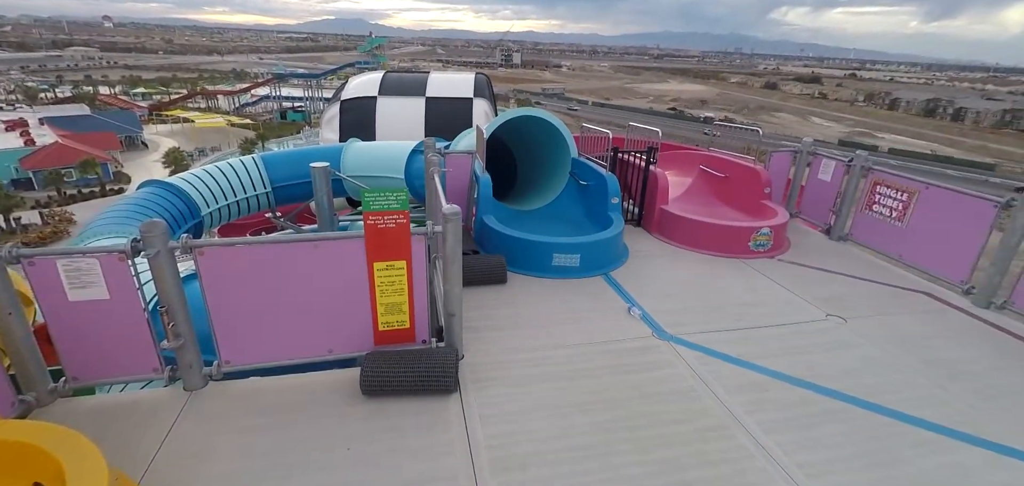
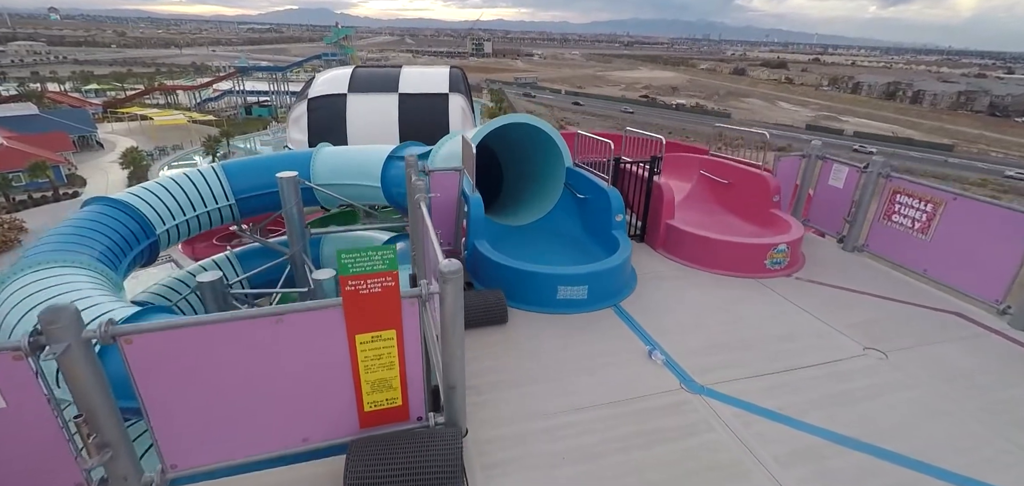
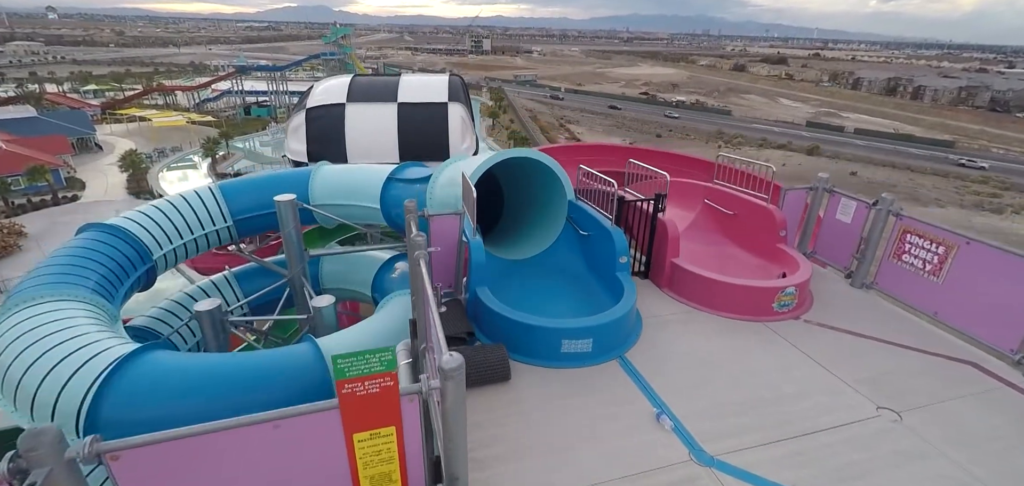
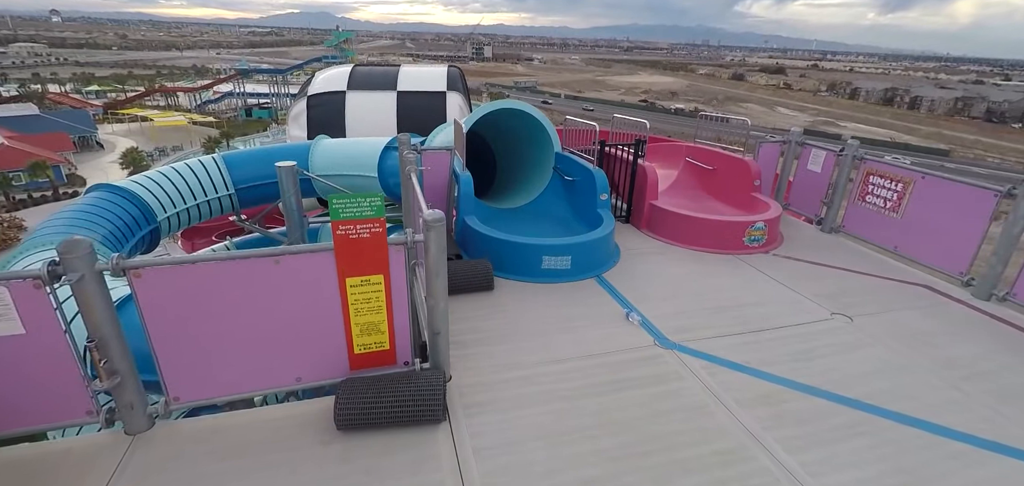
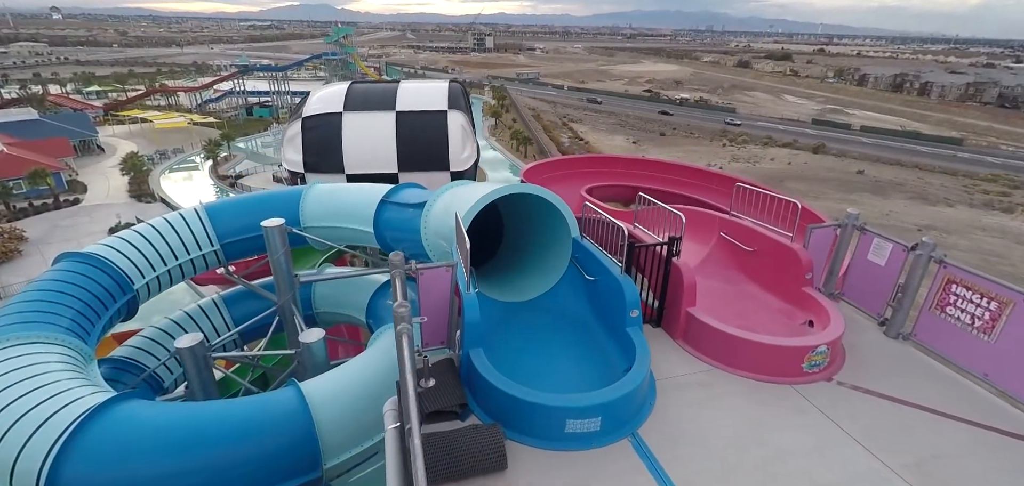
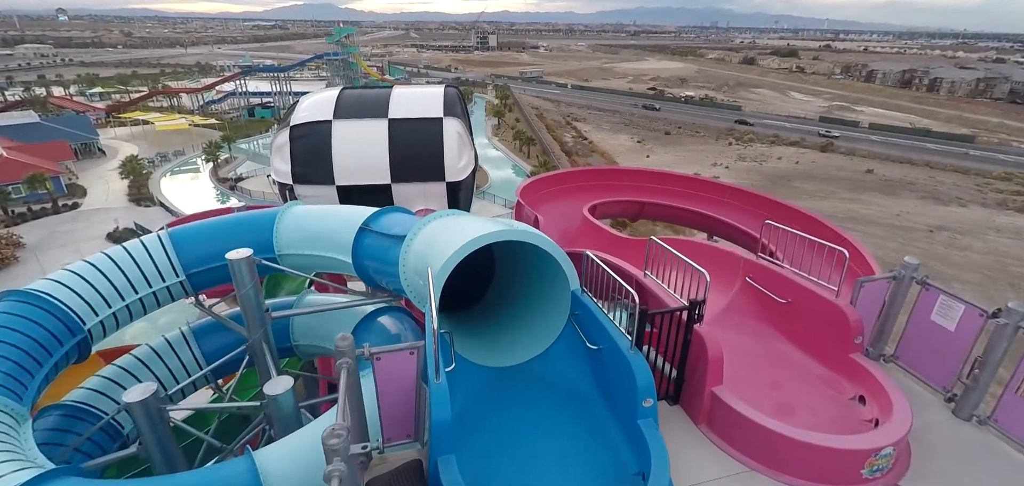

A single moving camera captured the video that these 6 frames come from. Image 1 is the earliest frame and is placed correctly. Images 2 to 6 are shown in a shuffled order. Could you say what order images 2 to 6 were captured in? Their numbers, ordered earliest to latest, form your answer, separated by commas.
4, 2, 3, 5, 6
